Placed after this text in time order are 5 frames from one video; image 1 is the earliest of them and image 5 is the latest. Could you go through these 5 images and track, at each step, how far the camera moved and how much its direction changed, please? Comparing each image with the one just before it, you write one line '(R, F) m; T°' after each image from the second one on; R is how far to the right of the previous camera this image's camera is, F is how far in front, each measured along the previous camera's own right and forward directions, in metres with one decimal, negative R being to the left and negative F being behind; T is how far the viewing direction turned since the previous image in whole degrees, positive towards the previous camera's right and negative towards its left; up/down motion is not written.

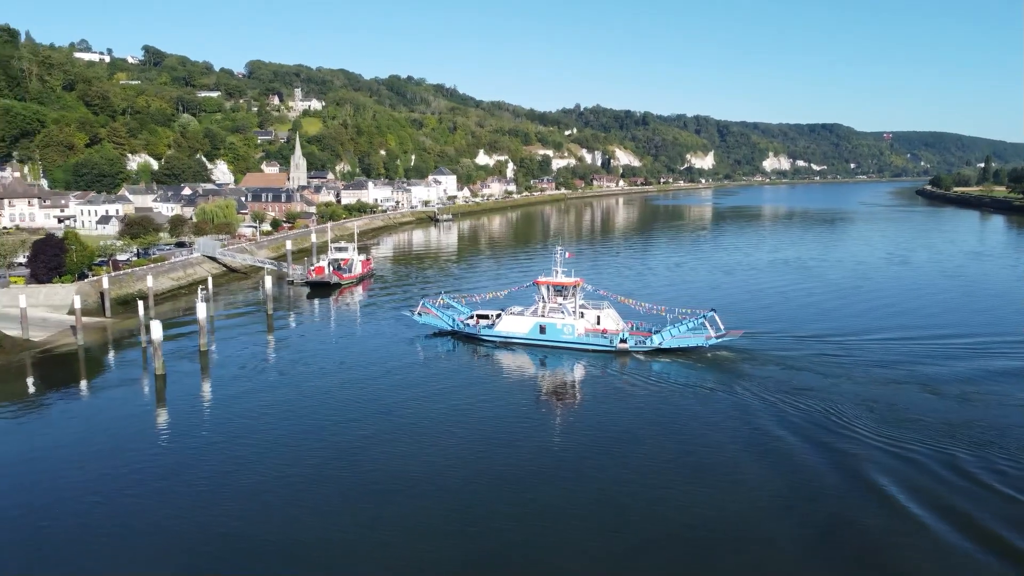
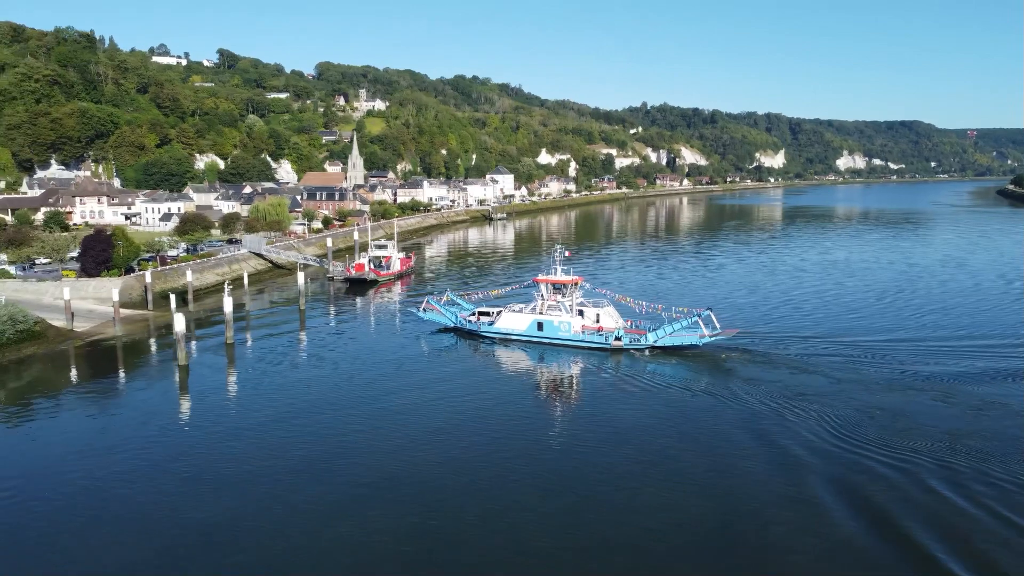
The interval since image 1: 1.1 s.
(+1.7, -0.3) m; -5°
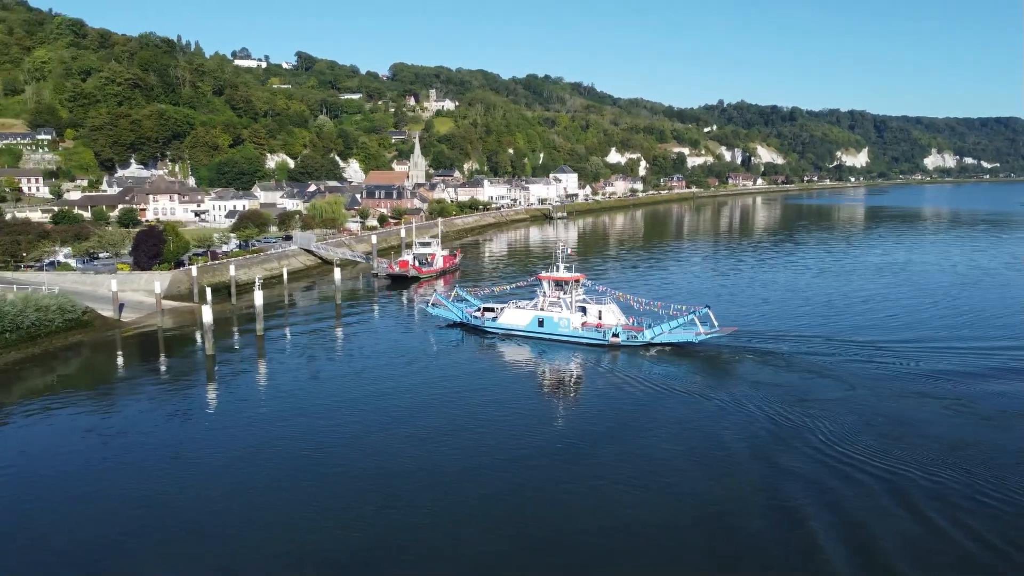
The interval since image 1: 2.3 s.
(+1.8, -0.3) m; -5°
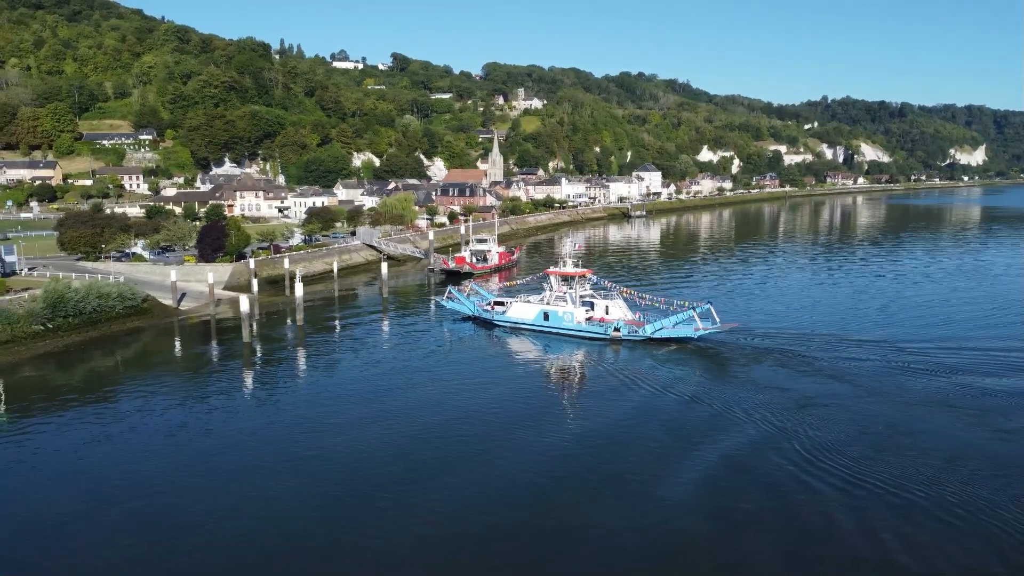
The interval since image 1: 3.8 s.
(+2.2, -0.3) m; -7°
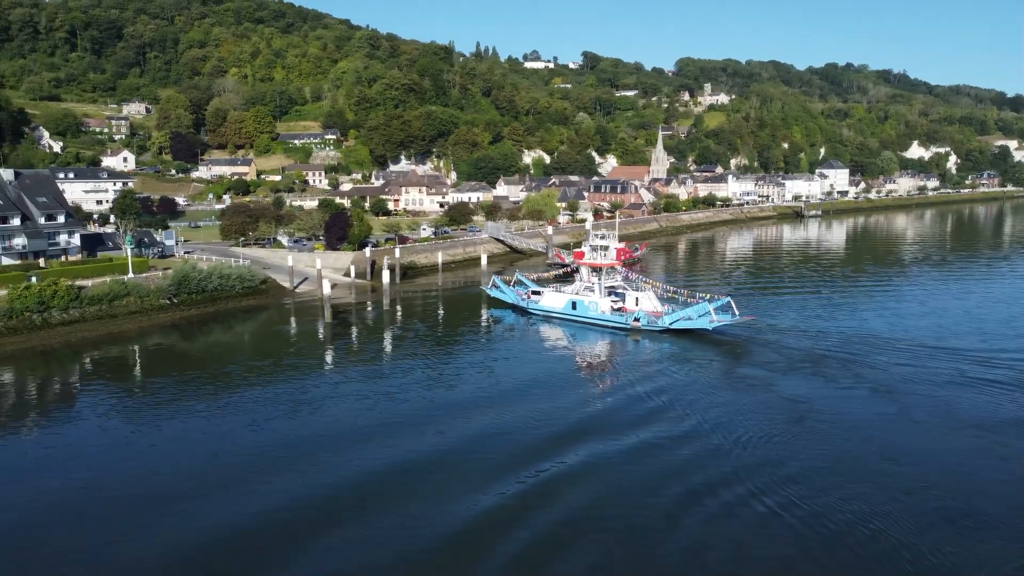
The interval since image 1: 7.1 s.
(+4.4, 0.0) m; -14°
